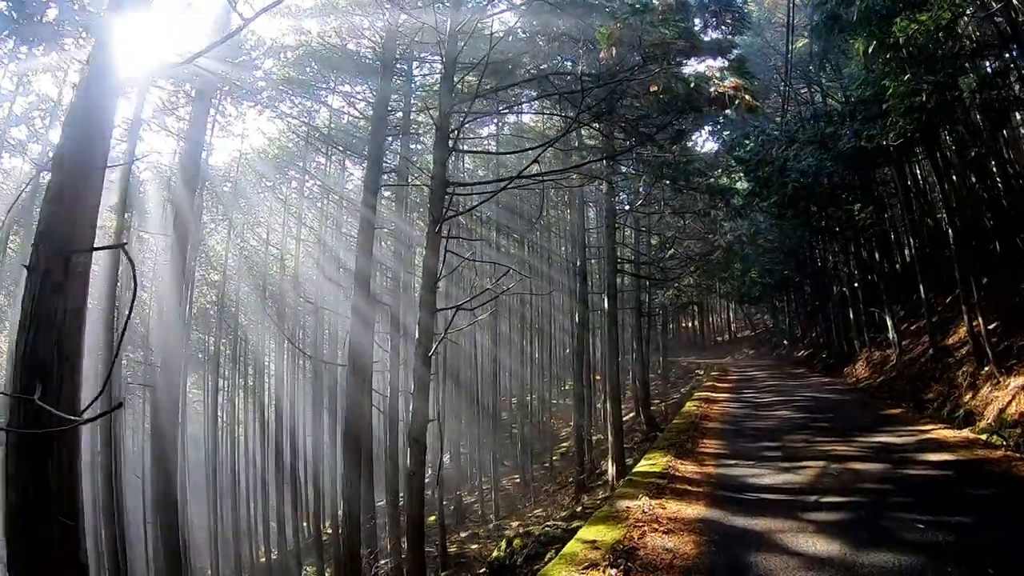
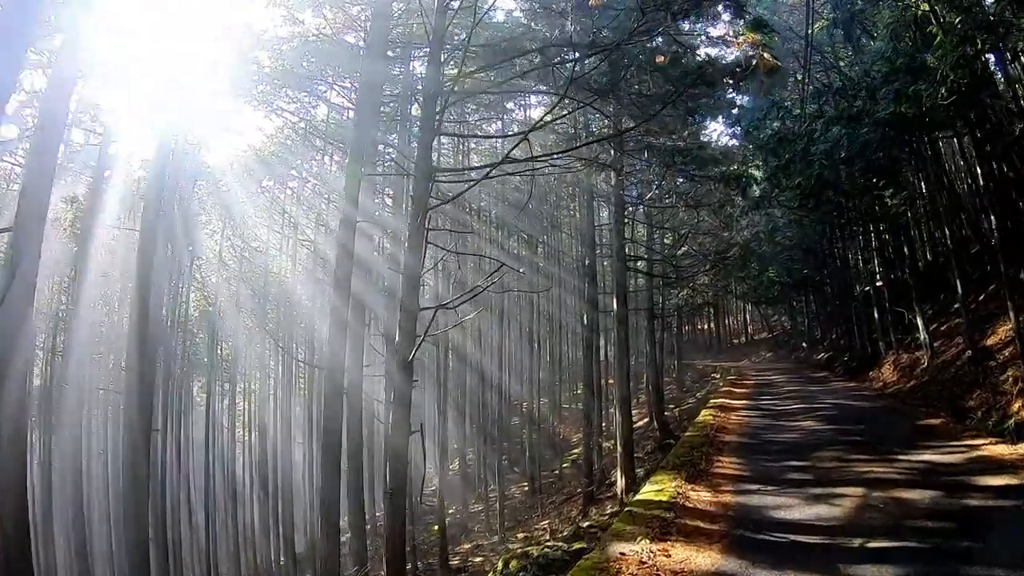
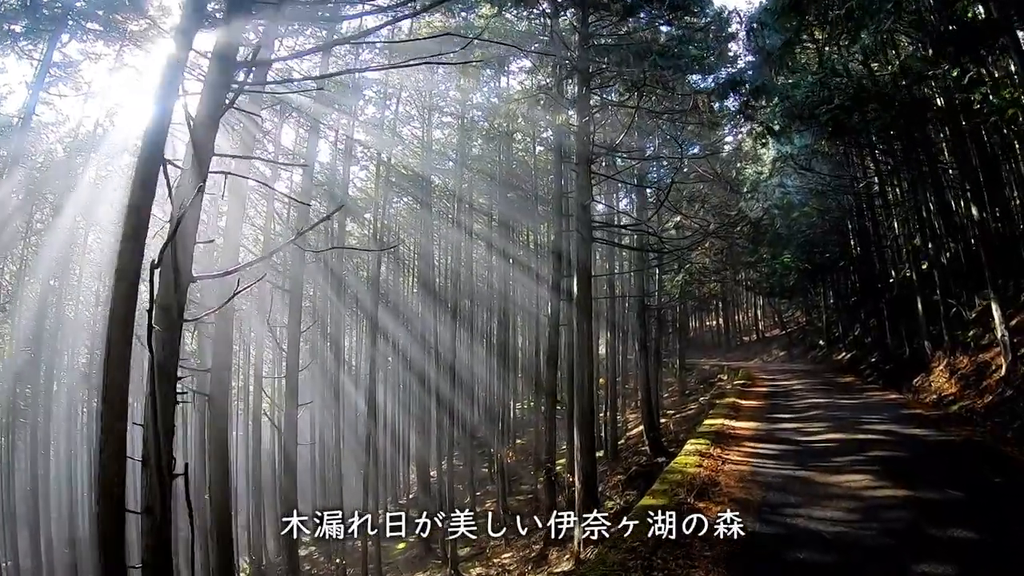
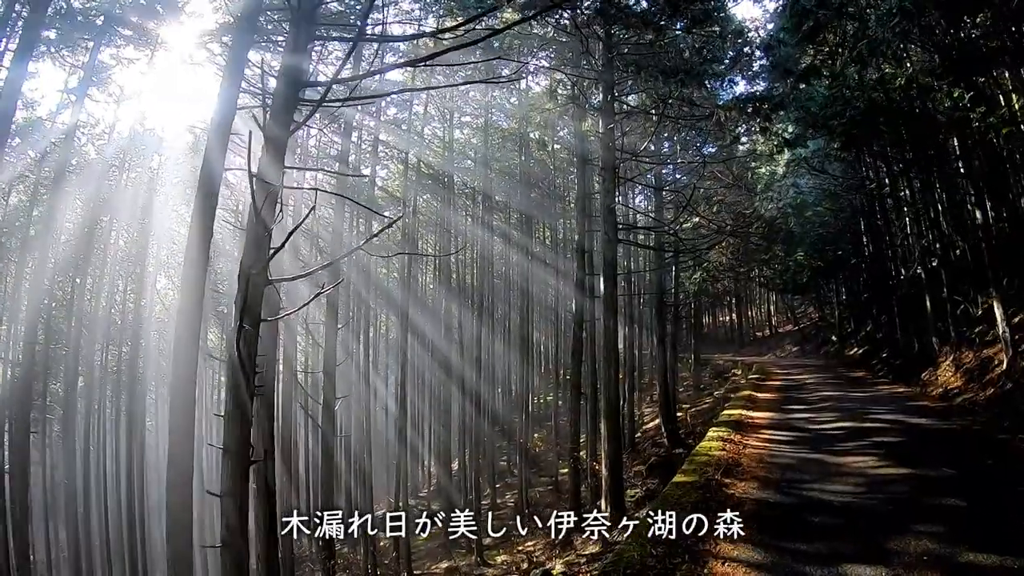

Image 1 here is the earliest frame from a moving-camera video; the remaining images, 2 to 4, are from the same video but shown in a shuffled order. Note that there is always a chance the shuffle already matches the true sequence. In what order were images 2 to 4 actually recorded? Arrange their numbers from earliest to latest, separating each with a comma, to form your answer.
2, 4, 3
